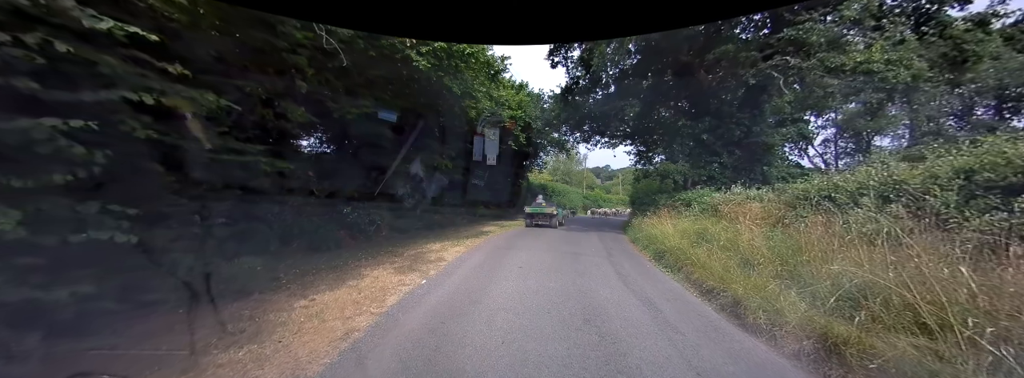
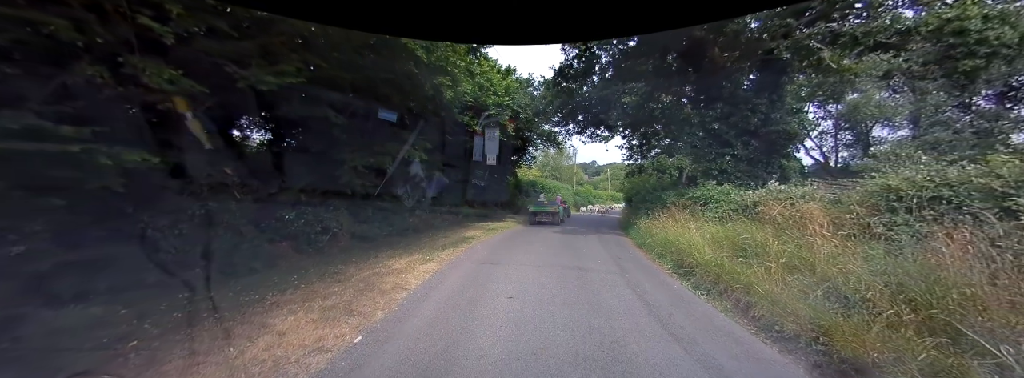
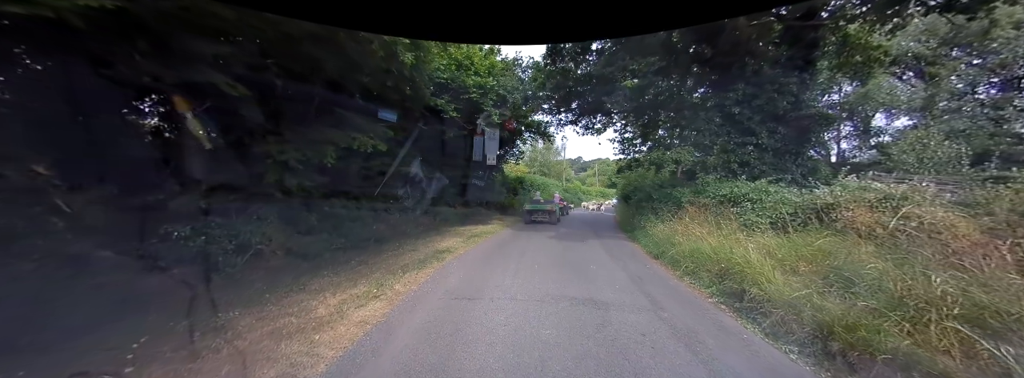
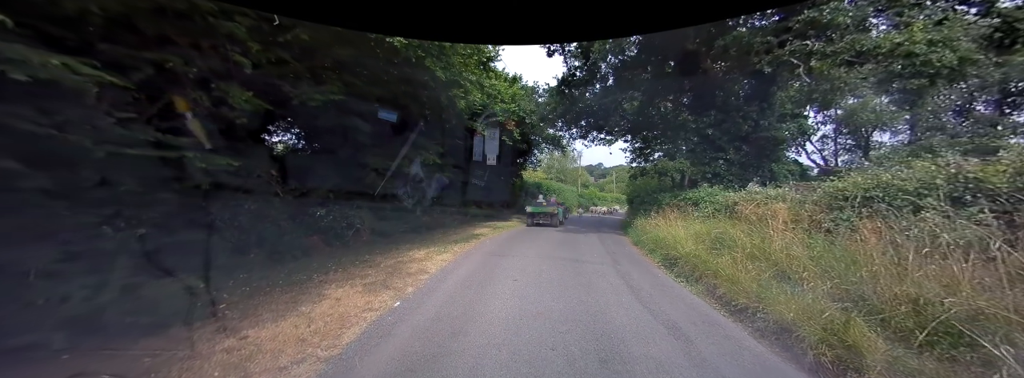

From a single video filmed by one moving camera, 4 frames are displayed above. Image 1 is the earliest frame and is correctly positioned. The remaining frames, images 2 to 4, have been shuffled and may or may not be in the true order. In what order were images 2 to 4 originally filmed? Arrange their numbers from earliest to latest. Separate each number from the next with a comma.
4, 2, 3
